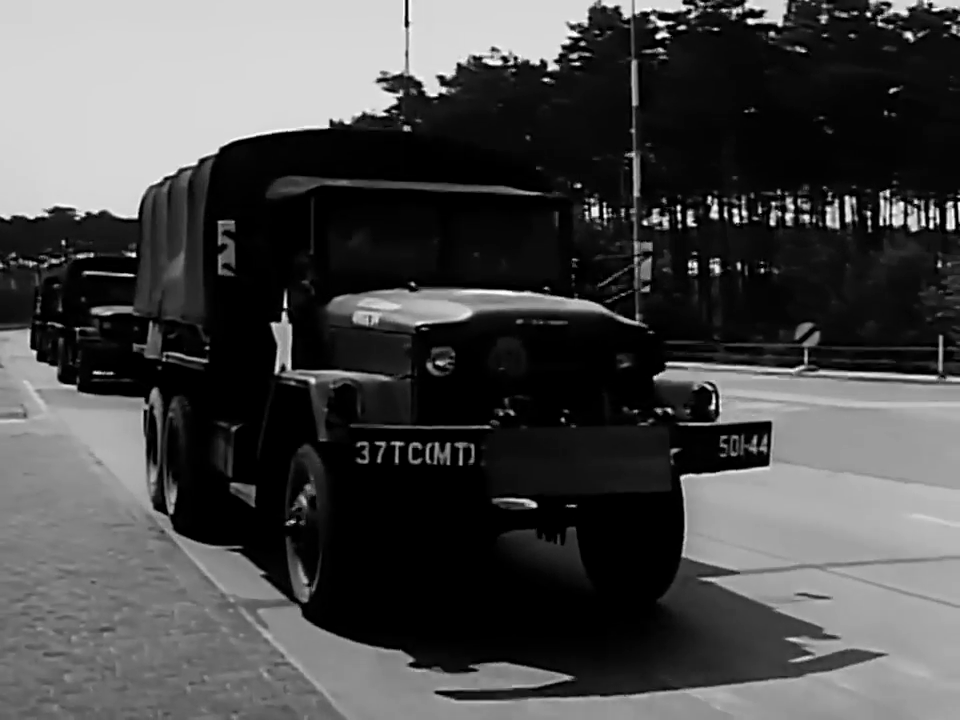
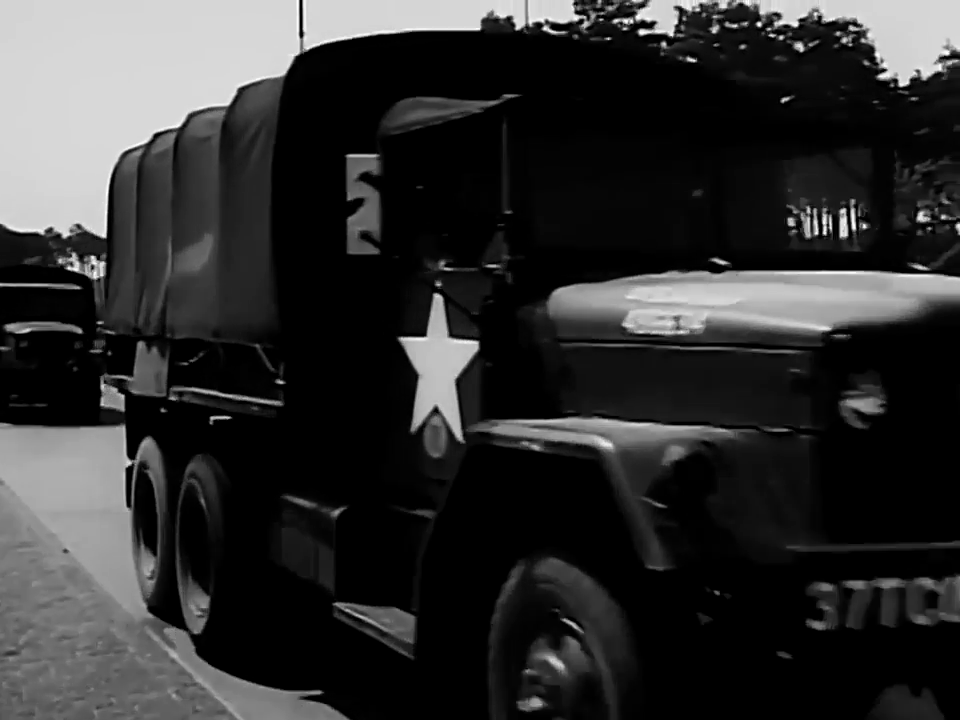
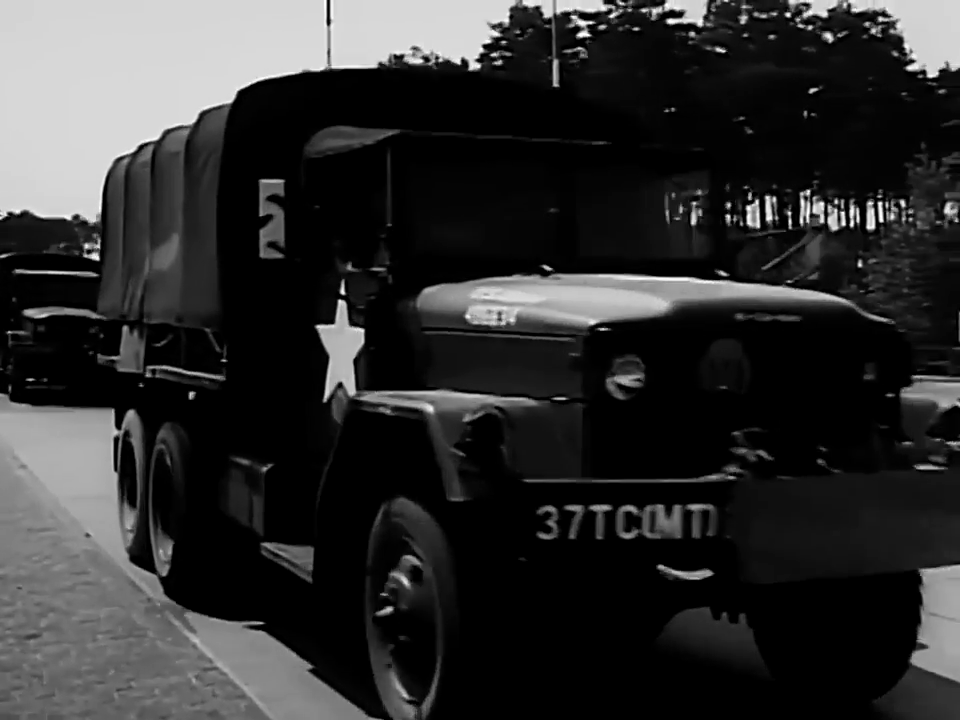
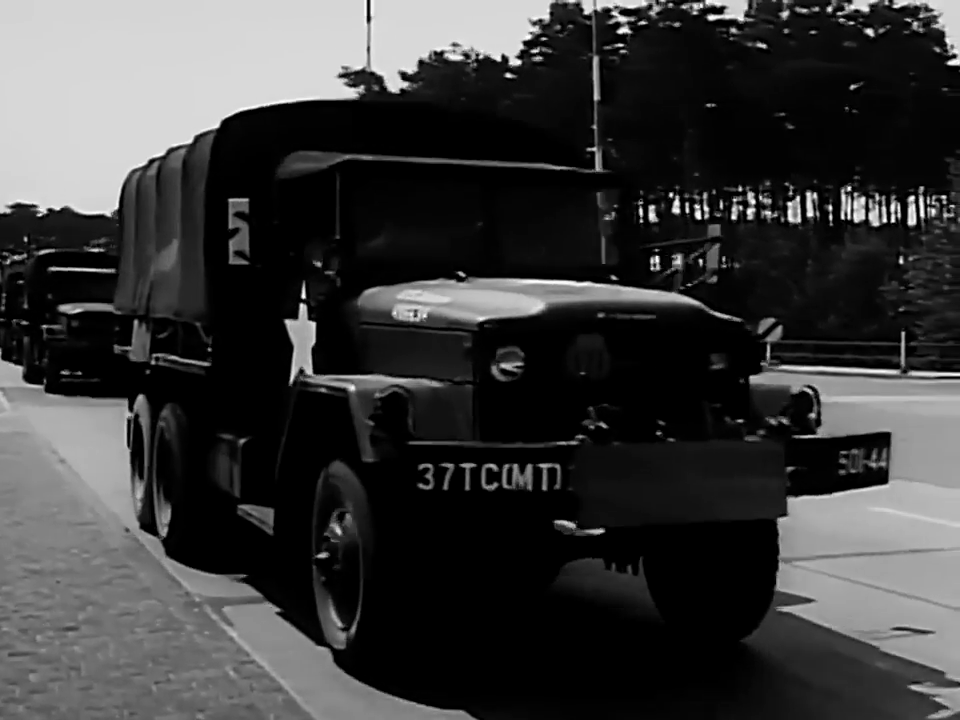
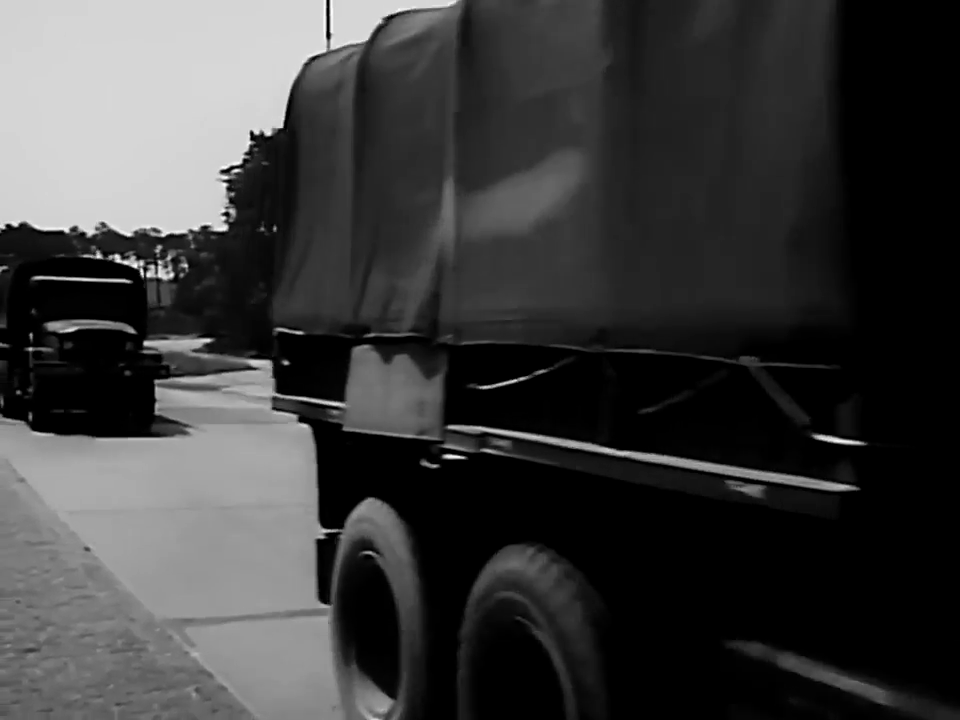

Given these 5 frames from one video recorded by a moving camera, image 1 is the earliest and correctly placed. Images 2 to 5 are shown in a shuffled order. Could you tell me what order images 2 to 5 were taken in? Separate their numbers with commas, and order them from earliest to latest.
4, 3, 2, 5
